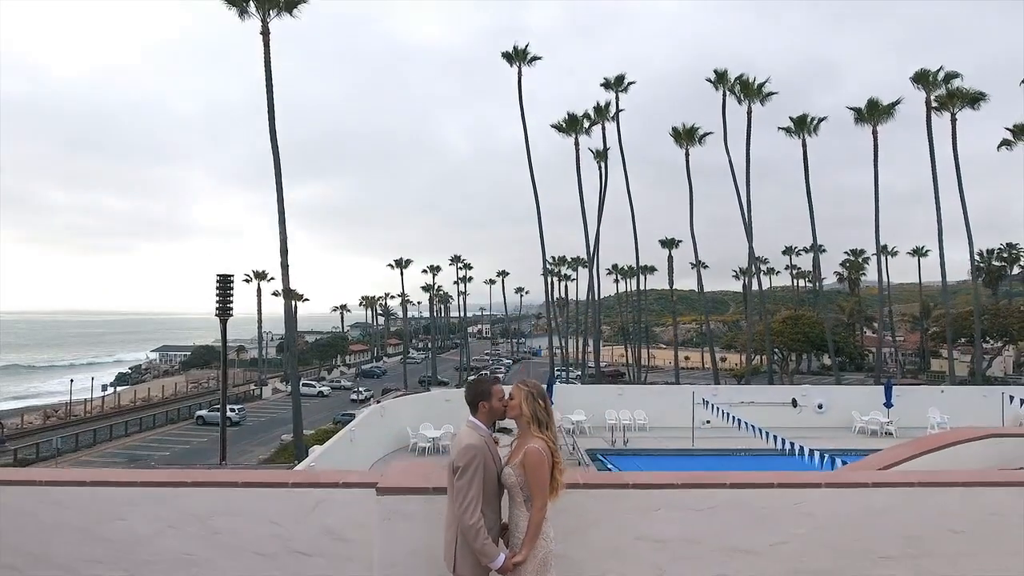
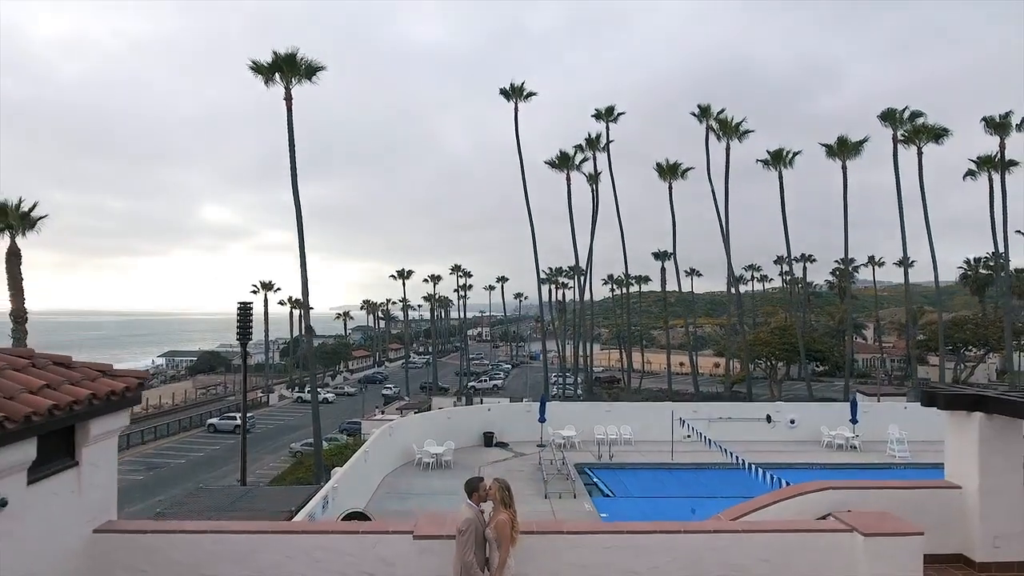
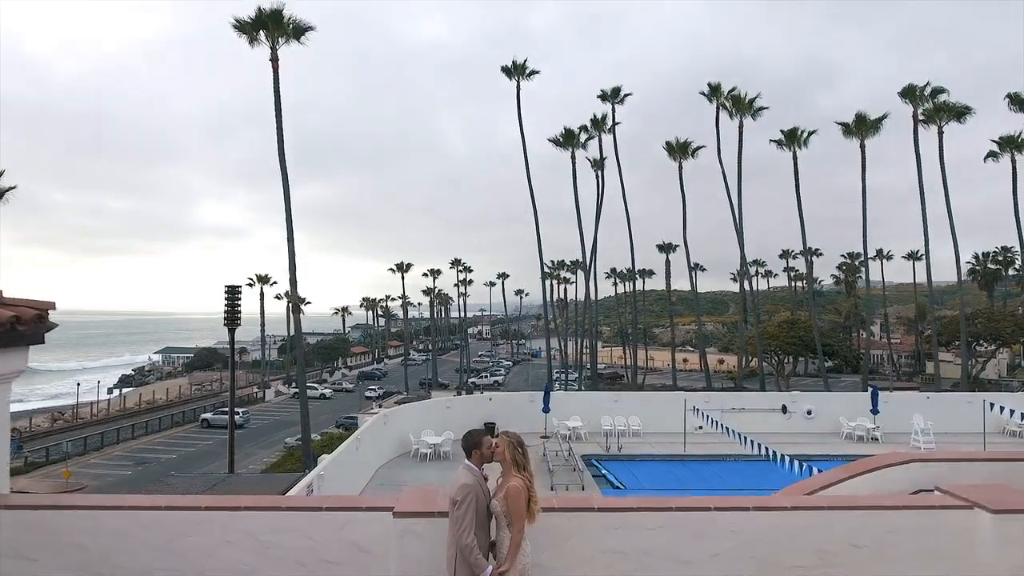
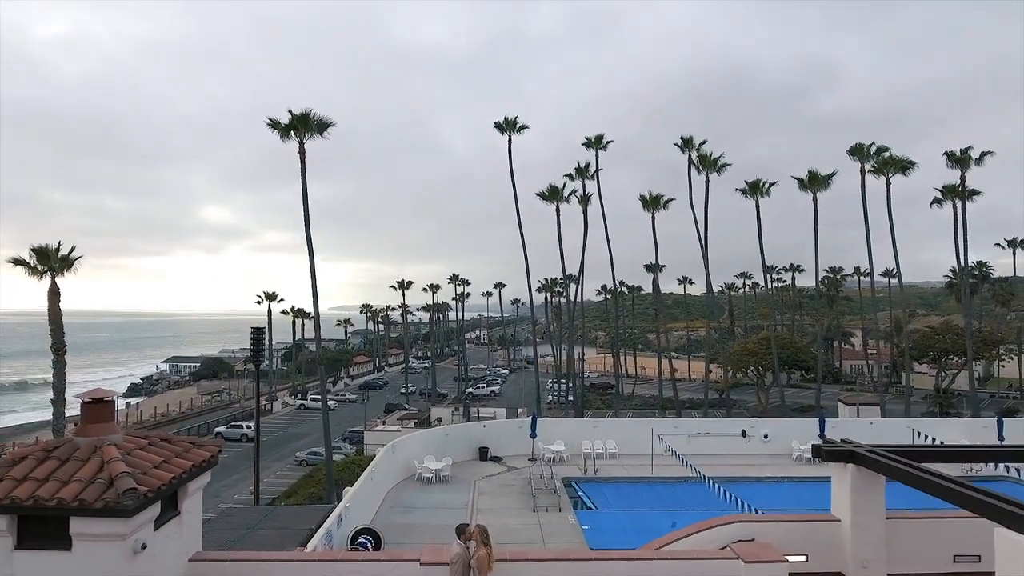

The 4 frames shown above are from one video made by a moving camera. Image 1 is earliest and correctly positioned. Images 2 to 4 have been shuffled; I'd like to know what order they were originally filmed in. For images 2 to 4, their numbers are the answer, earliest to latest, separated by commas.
3, 2, 4
